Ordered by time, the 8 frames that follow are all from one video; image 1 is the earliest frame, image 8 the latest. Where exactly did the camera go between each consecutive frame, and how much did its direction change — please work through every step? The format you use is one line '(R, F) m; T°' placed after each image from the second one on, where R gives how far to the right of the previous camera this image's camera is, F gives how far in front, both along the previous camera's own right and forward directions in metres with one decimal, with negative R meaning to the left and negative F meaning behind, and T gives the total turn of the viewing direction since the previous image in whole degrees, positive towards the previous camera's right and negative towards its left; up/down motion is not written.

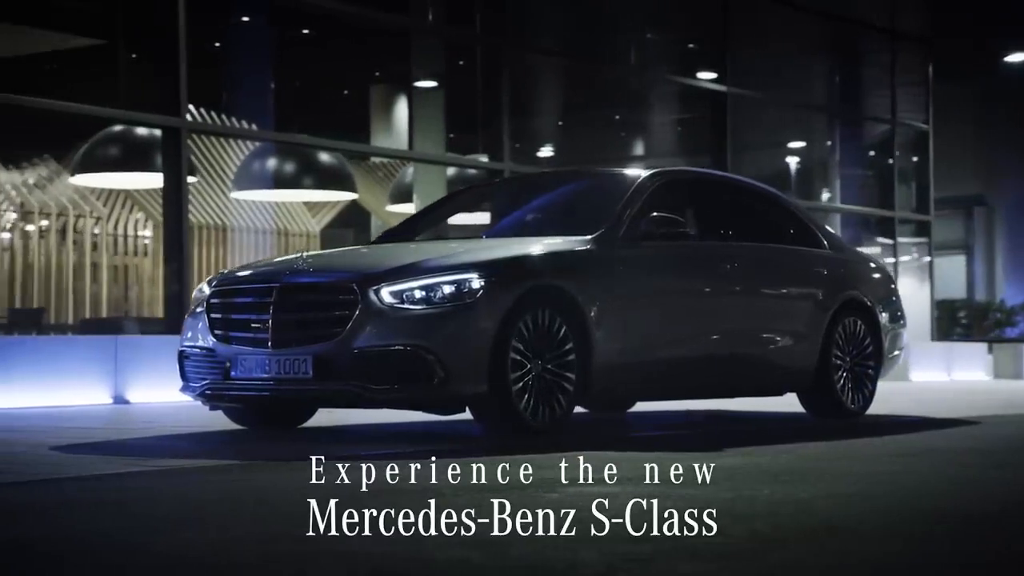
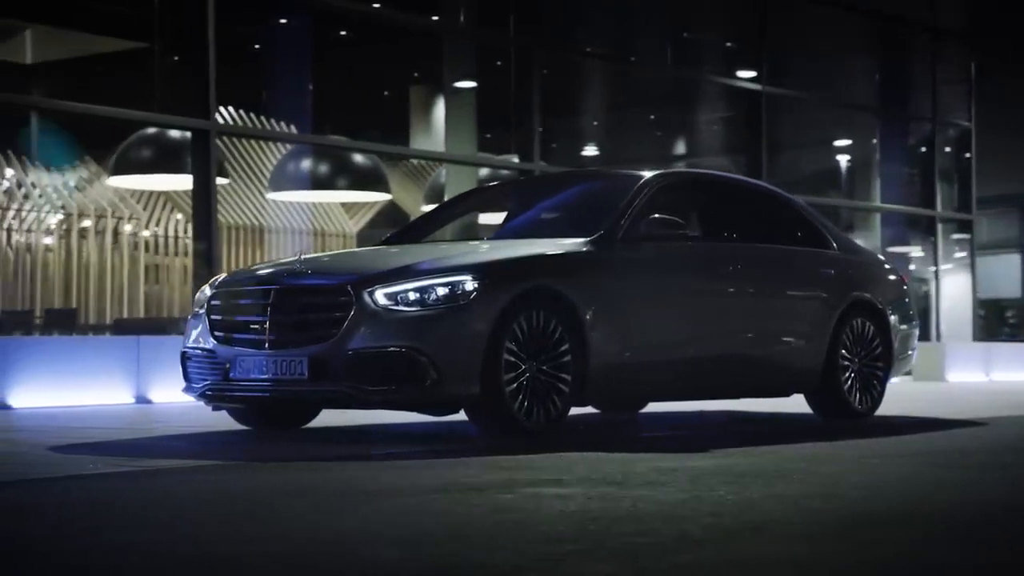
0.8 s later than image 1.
(+0.3, -0.1) m; -2°
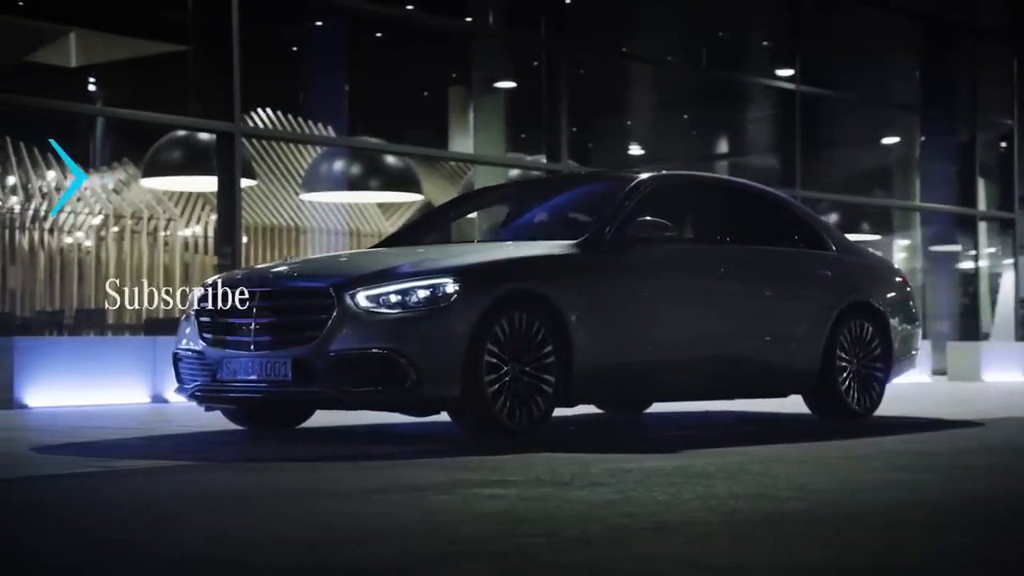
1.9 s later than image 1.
(+0.4, -0.1) m; -2°
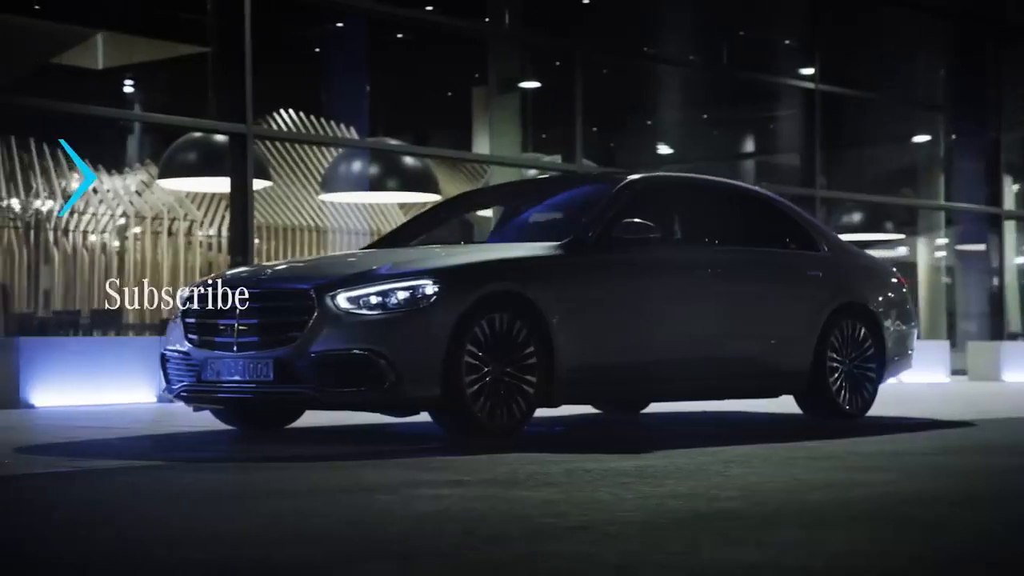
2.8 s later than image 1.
(+0.3, -0.1) m; -1°
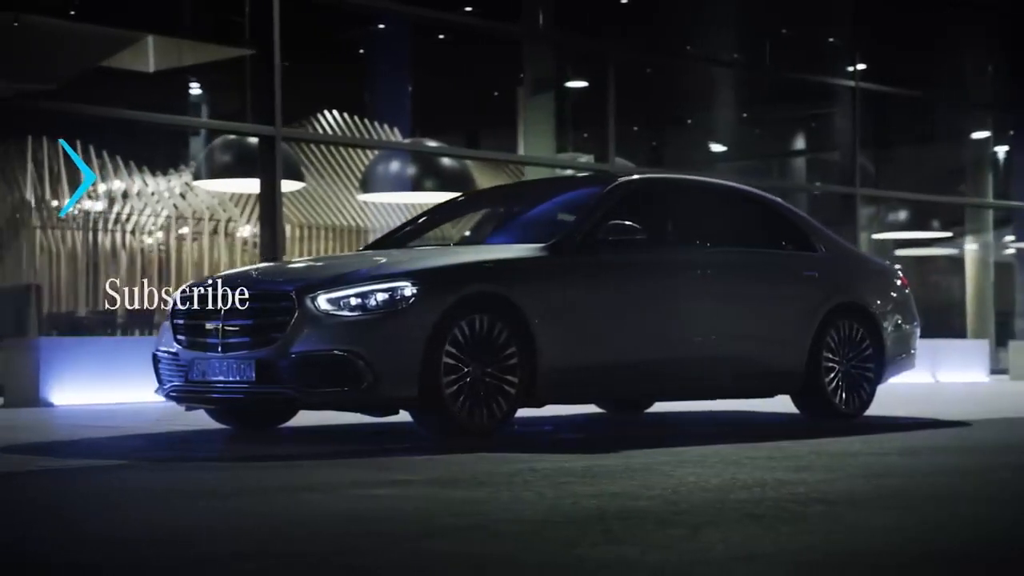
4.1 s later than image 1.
(+0.5, -0.1) m; -2°
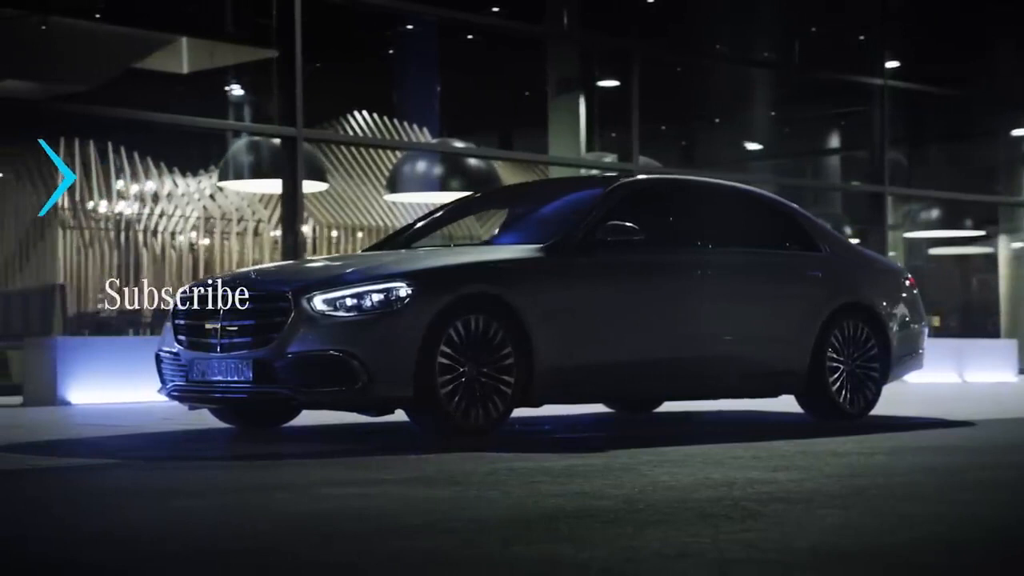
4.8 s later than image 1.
(+0.3, -0.1) m; -1°
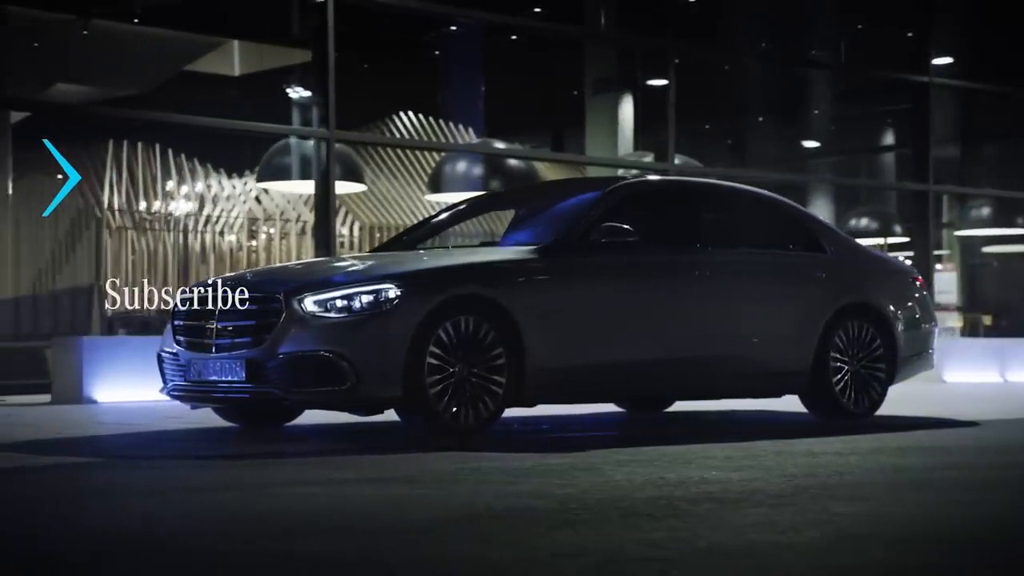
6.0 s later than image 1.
(+0.4, -0.1) m; -2°
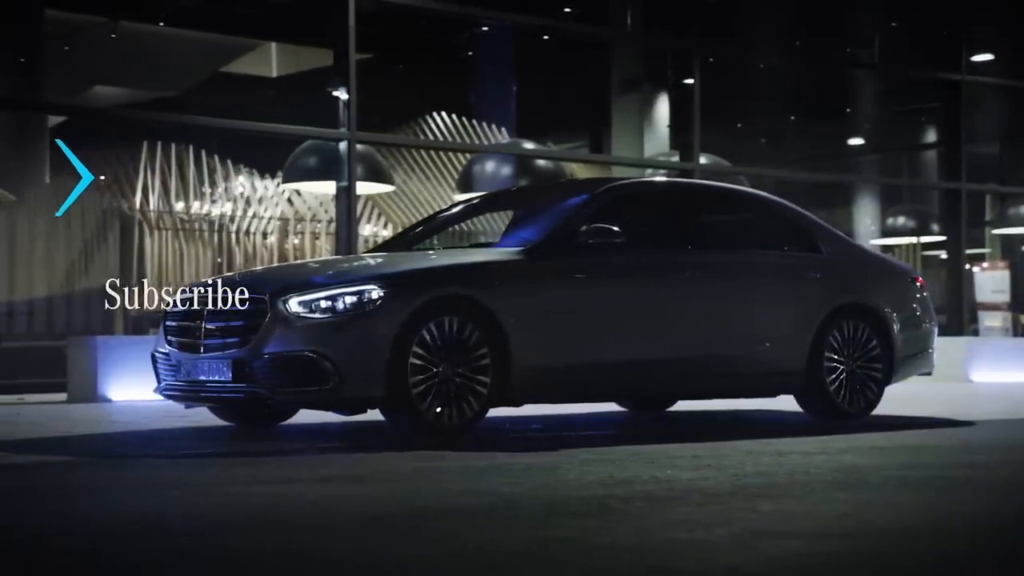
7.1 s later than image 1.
(+0.4, -0.1) m; -2°
